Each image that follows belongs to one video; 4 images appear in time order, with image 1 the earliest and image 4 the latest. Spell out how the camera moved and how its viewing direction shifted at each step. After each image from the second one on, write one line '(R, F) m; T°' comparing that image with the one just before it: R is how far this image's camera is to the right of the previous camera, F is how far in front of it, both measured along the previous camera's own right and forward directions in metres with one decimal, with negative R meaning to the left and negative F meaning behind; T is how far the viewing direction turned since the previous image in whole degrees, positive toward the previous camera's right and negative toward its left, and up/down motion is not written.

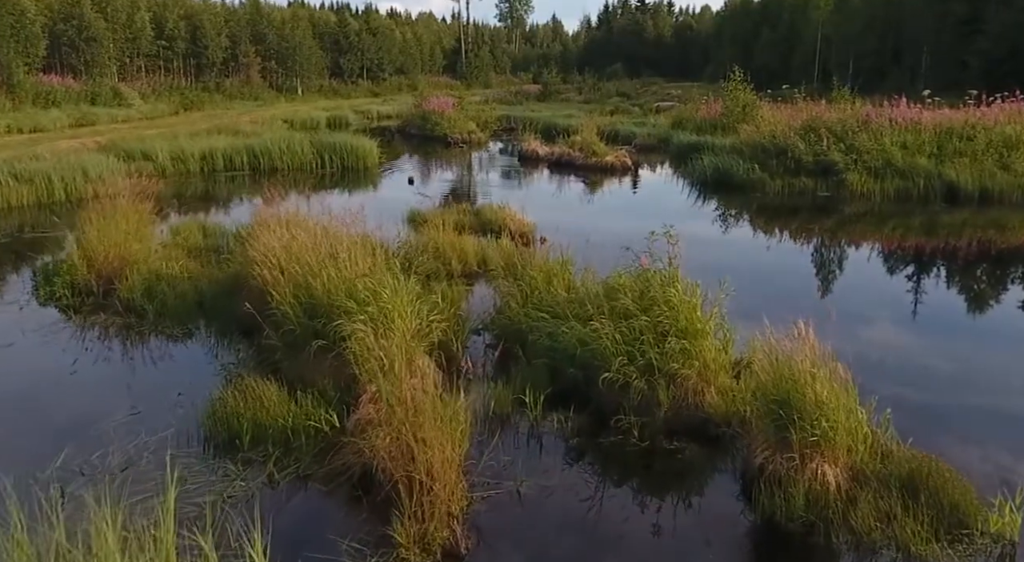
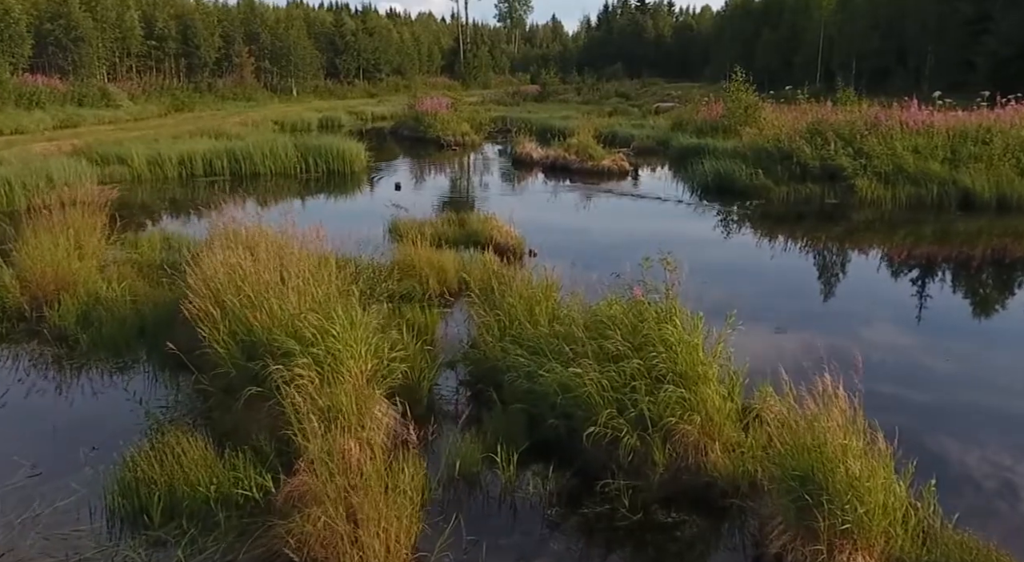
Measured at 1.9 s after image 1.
(+0.2, +0.8) m; 0°
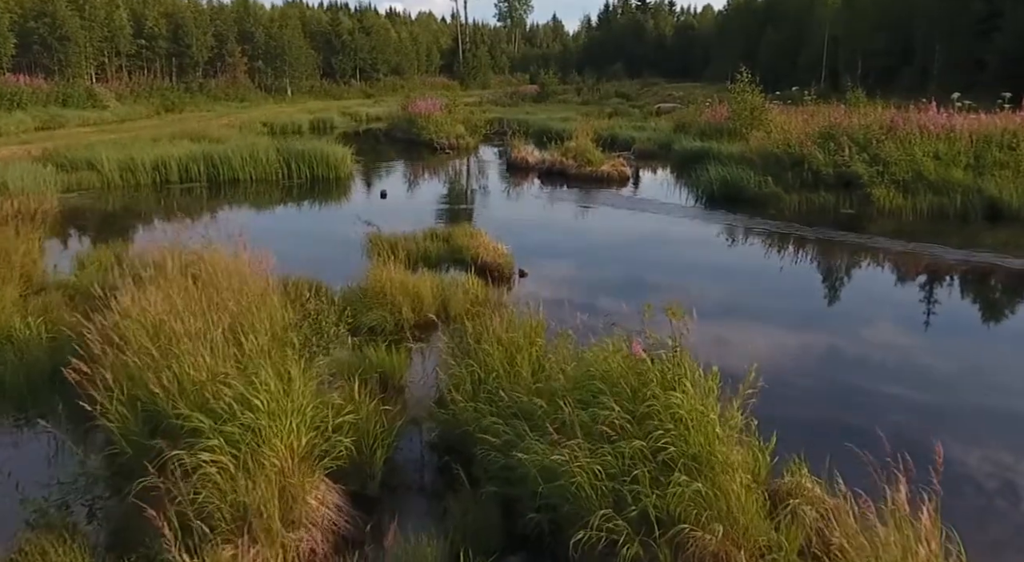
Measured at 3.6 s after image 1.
(+0.2, +1.0) m; 0°
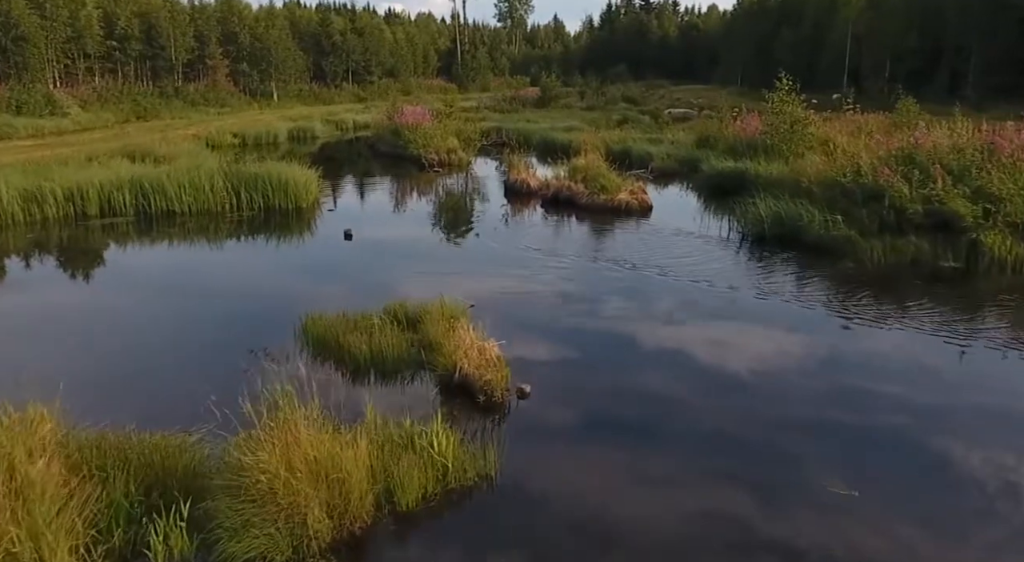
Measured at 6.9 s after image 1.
(+0.1, +3.2) m; 0°
